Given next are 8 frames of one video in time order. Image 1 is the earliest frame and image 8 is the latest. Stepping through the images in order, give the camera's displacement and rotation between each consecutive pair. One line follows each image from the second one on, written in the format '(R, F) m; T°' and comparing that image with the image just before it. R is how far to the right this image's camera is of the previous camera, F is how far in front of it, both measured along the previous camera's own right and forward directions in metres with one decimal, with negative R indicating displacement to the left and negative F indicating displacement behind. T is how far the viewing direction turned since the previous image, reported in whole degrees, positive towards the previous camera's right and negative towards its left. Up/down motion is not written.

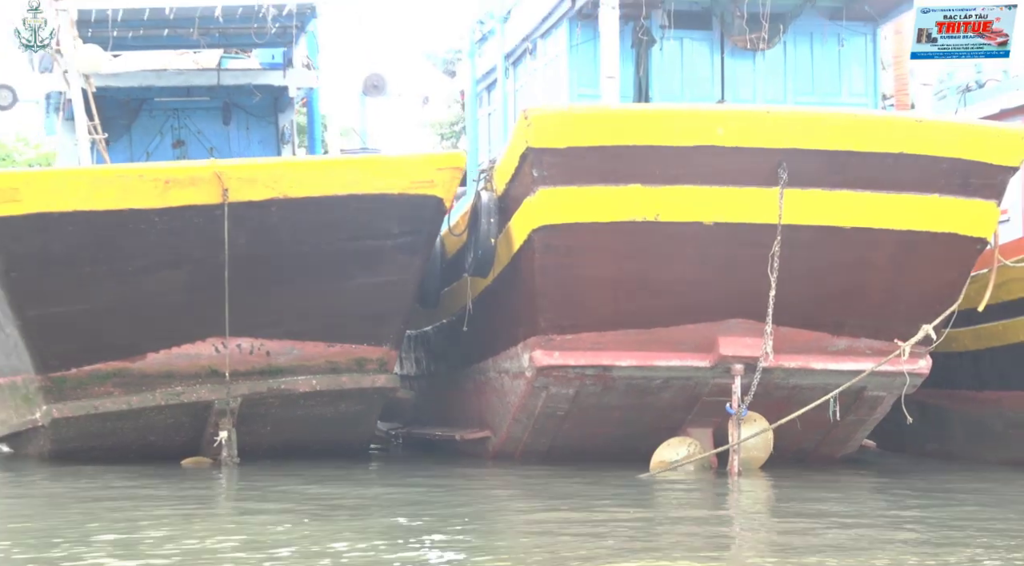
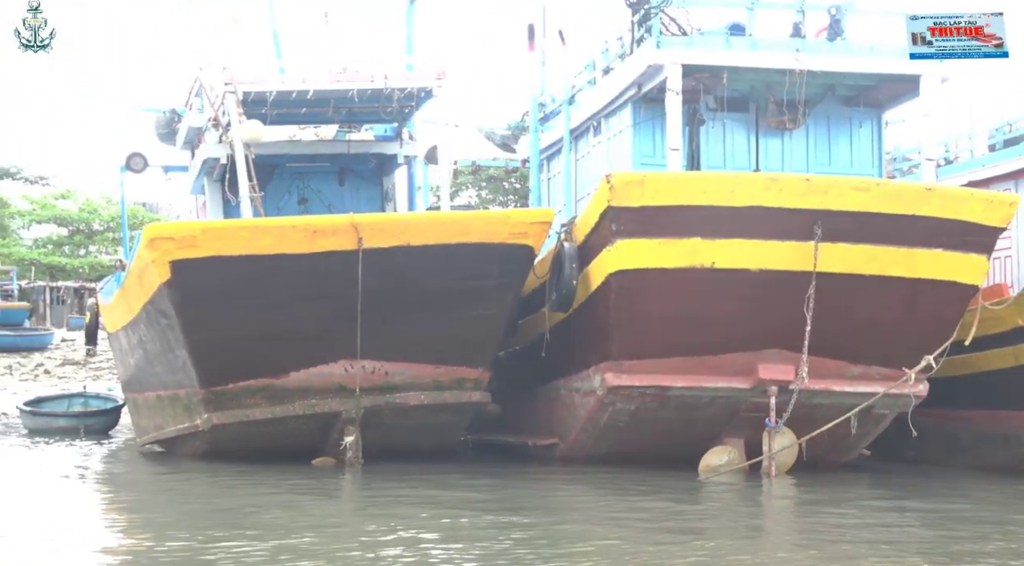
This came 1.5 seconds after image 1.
(-0.6, -2.3) m; 0°
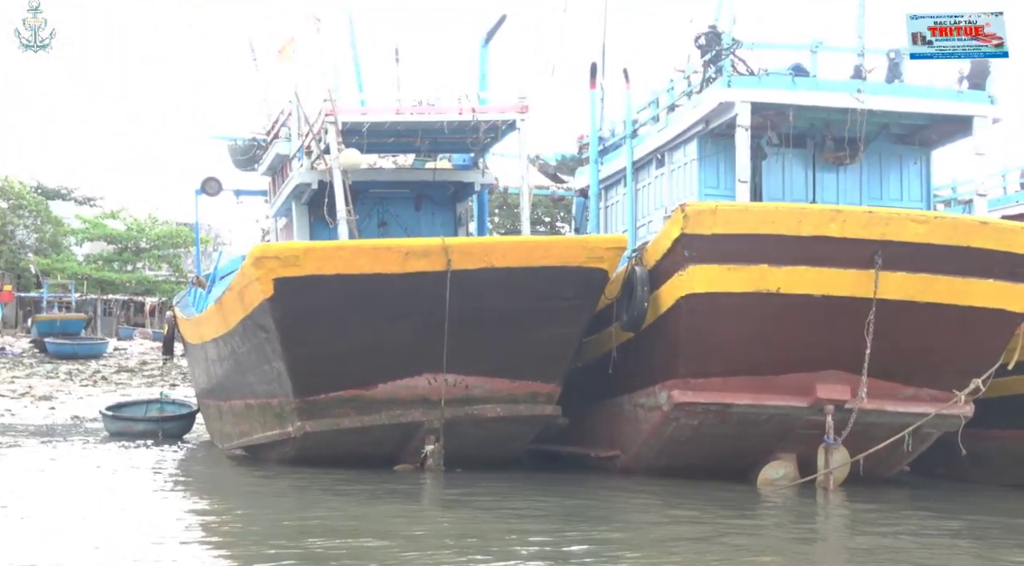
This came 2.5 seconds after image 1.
(-0.5, -0.9) m; 0°
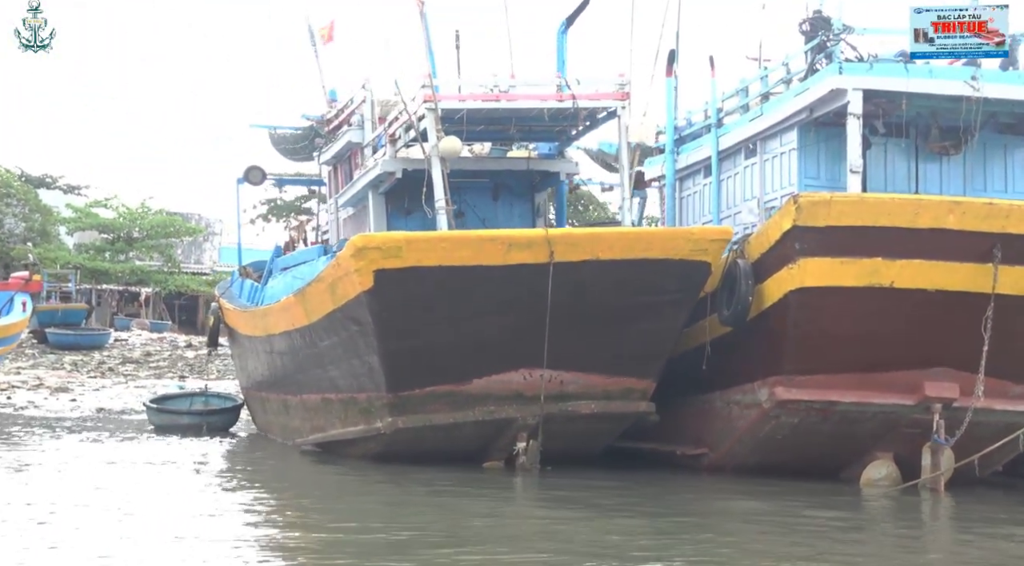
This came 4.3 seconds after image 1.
(-0.9, +0.4) m; +1°
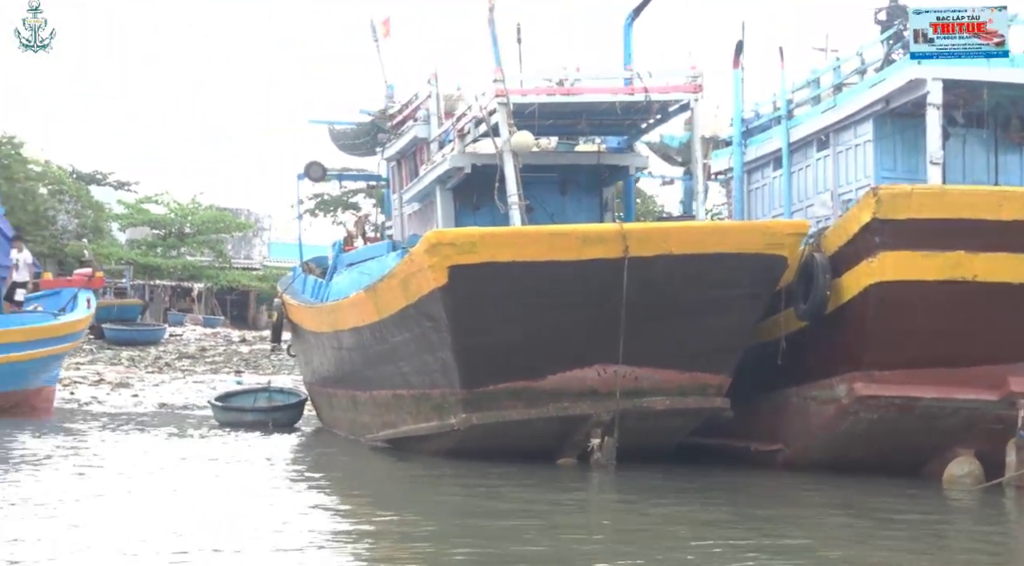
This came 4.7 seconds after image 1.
(-0.2, +0.1) m; -2°
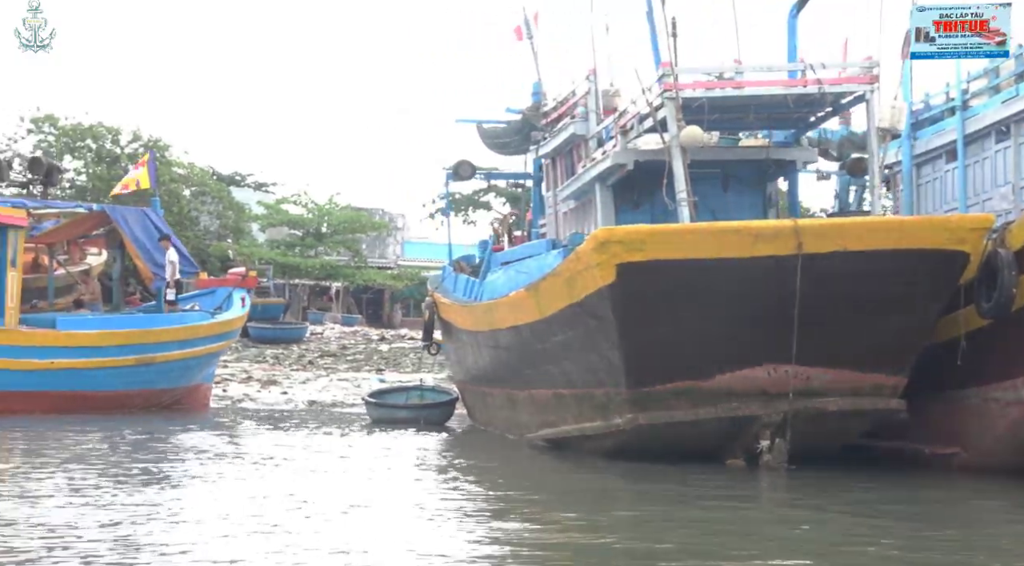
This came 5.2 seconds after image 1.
(-0.3, +0.2) m; -4°
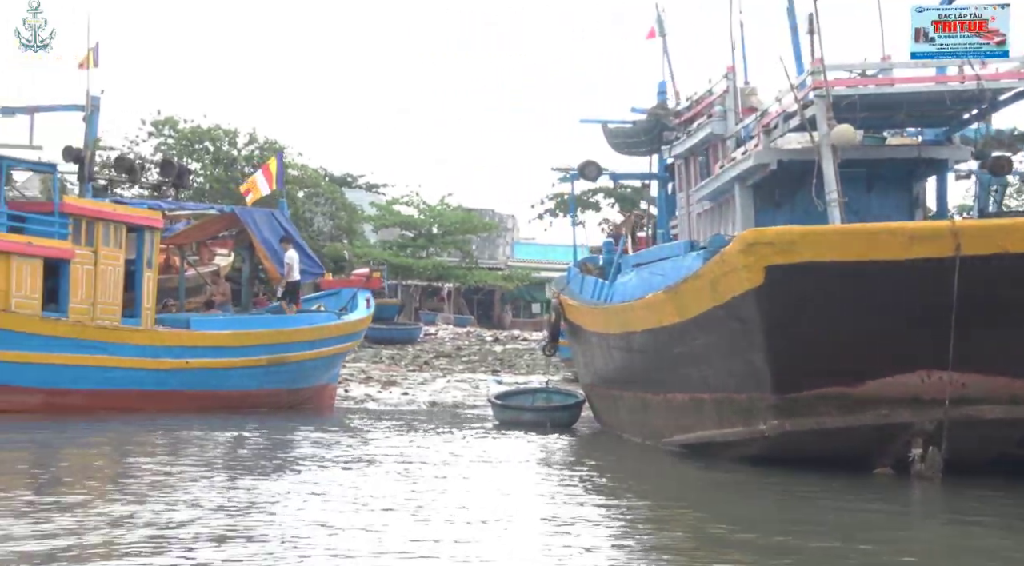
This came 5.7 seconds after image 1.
(-0.3, +0.2) m; -4°
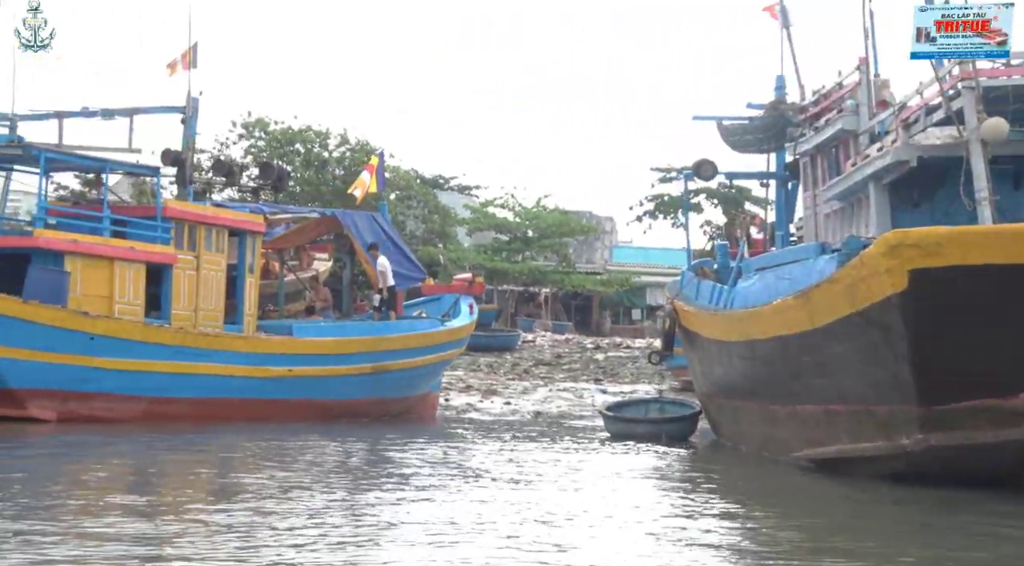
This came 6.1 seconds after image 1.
(-0.2, +0.8) m; -3°
